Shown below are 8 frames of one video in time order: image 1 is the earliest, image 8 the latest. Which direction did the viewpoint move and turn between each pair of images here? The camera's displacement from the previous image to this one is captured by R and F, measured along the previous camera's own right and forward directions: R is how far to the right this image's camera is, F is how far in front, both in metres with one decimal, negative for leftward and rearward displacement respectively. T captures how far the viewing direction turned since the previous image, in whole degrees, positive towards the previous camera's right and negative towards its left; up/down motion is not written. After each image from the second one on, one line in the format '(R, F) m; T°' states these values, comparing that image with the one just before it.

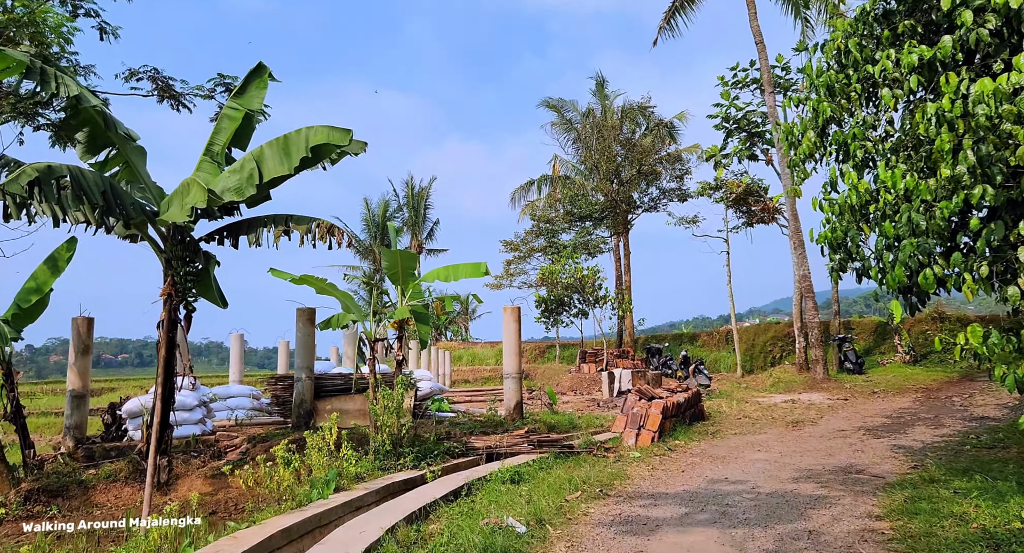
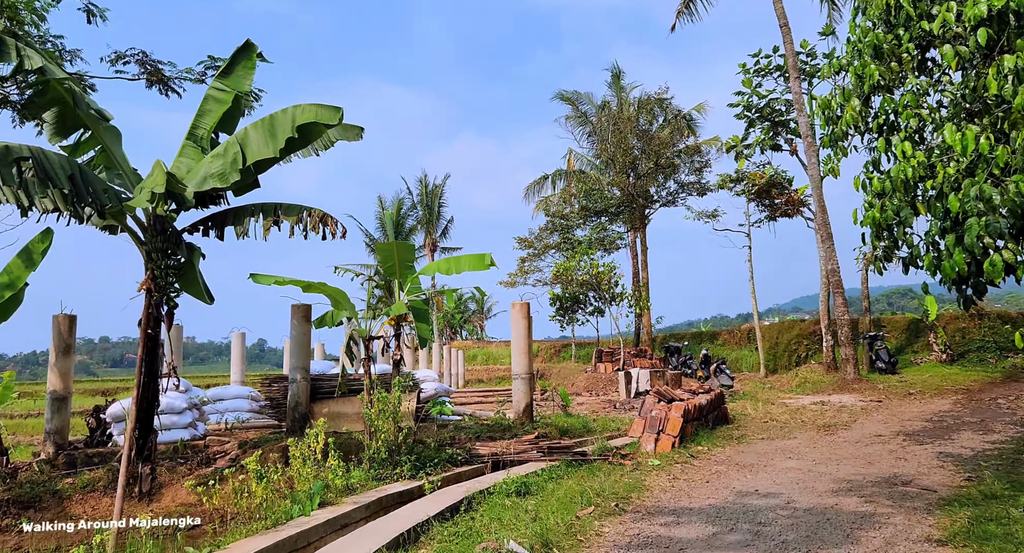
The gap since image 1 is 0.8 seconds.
(+0.1, +0.7) m; -1°
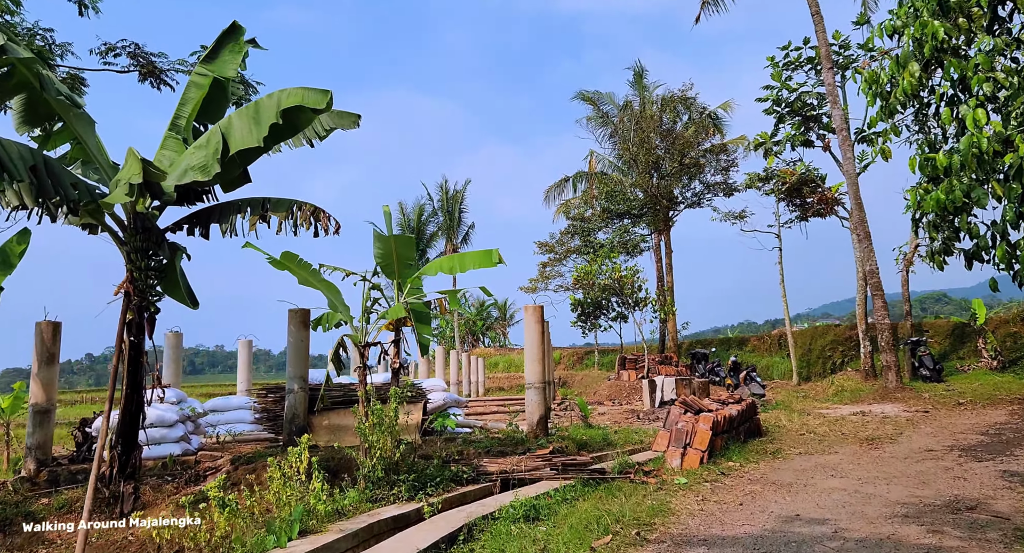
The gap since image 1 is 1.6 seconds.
(+0.1, +0.7) m; -2°
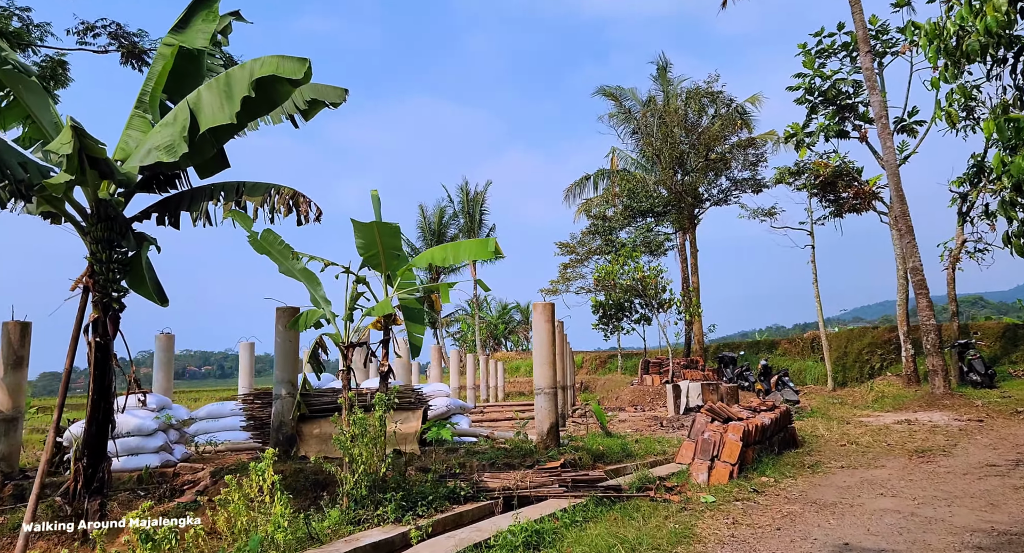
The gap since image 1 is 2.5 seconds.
(+0.2, +0.8) m; -2°
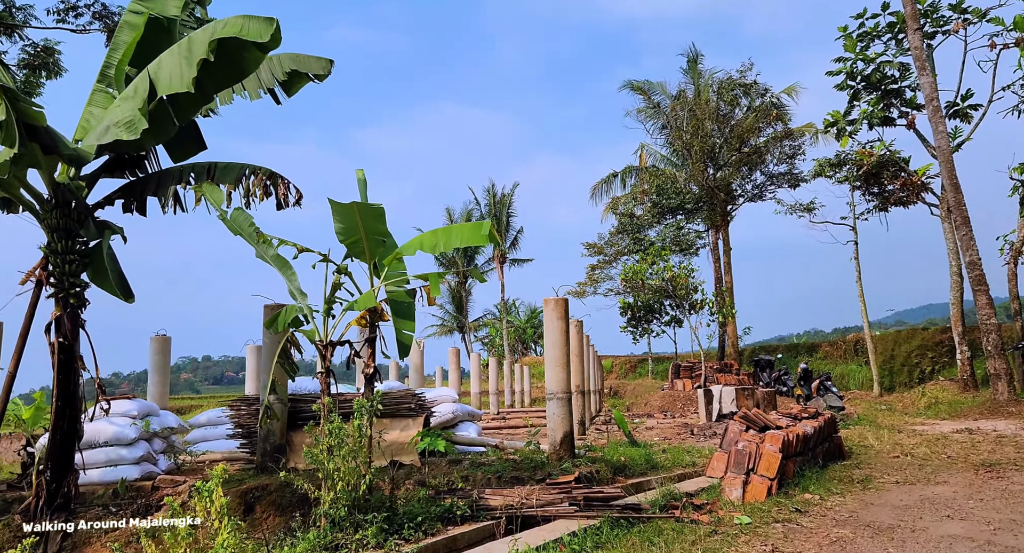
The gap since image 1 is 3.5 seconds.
(+0.2, +0.8) m; -3°
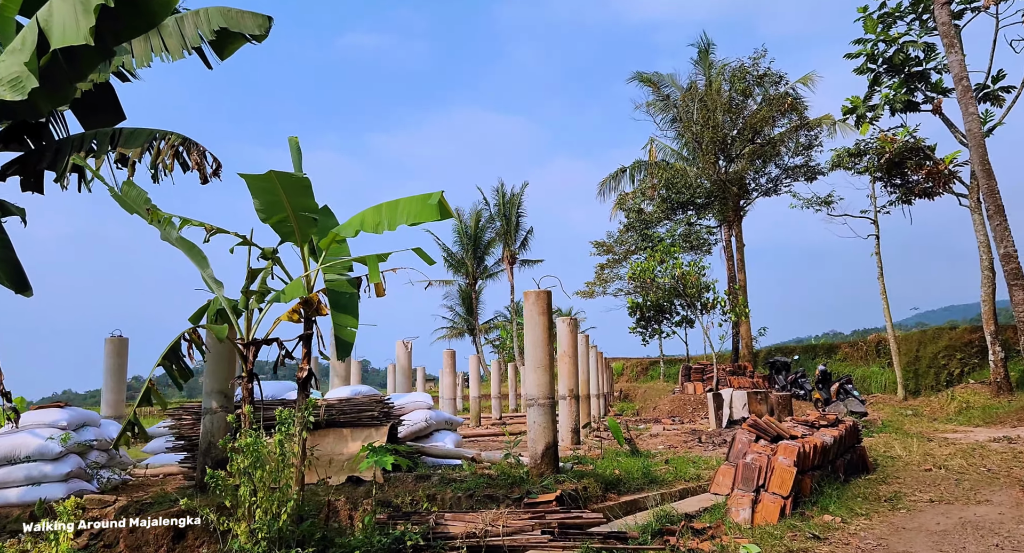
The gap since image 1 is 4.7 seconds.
(+0.4, +0.9) m; -1°
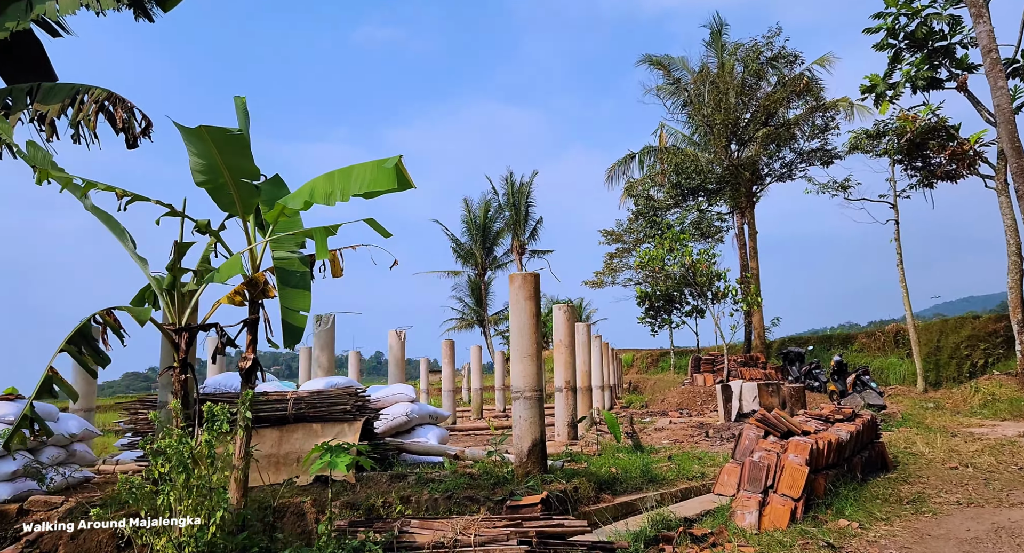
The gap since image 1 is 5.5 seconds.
(+0.2, +0.6) m; -1°
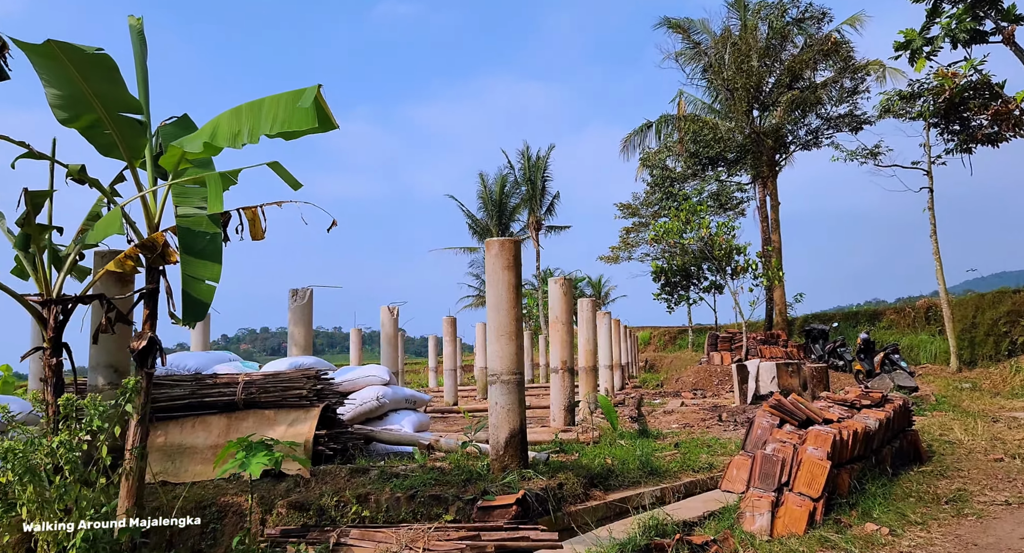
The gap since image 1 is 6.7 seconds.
(+0.3, +0.8) m; -2°
